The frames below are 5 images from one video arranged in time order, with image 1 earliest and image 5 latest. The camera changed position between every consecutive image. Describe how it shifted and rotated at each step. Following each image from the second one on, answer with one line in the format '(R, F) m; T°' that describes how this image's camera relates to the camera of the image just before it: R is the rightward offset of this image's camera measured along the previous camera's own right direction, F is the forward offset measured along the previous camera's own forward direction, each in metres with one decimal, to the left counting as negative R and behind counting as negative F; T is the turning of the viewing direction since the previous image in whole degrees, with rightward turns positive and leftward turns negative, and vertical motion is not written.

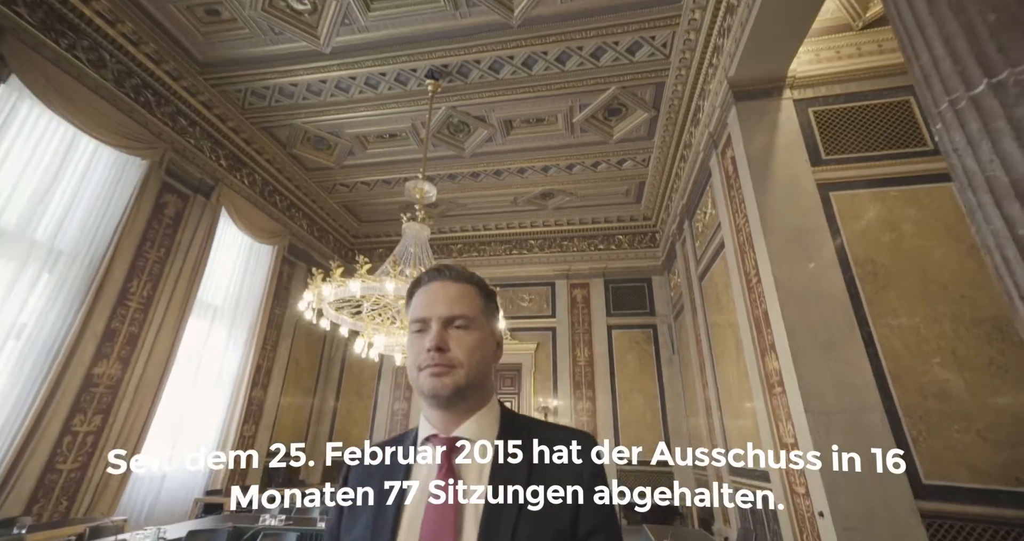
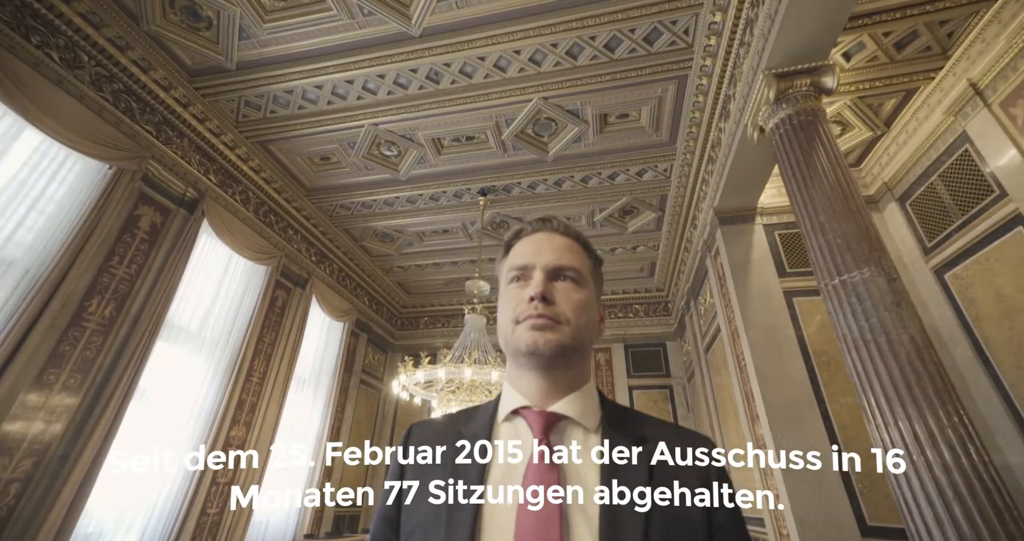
(-0.2, -1.1) m; -2°
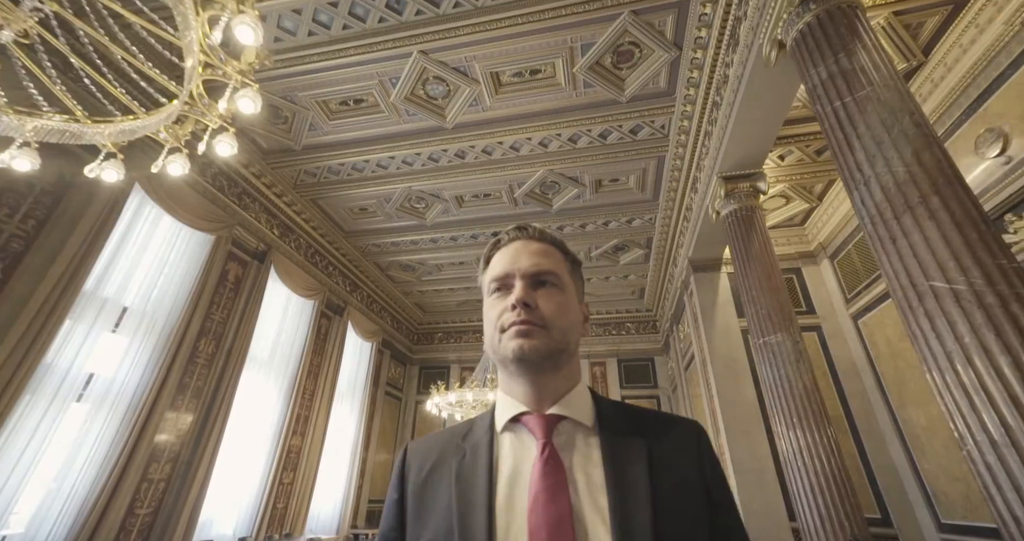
(-0.2, -1.0) m; 0°
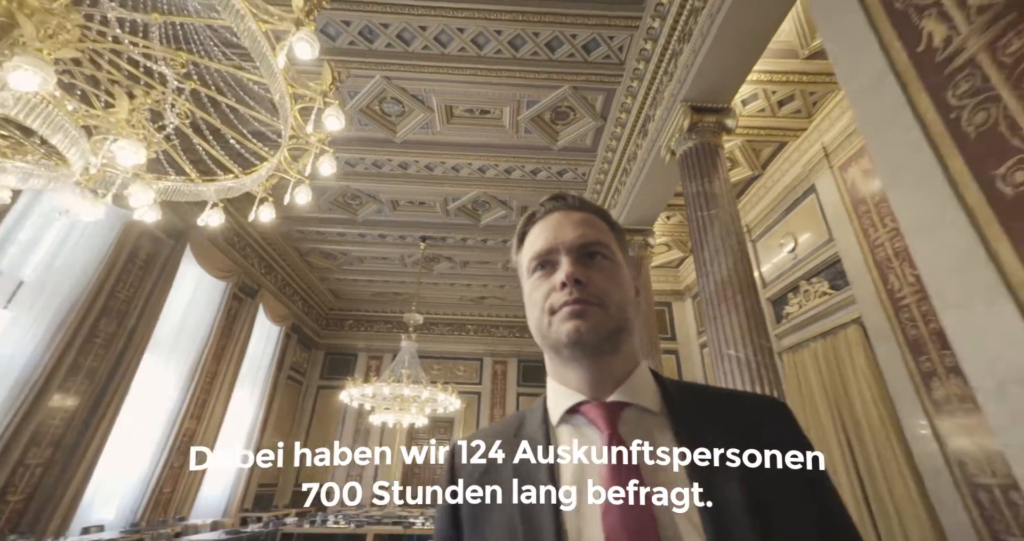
(-0.3, -0.6) m; +12°
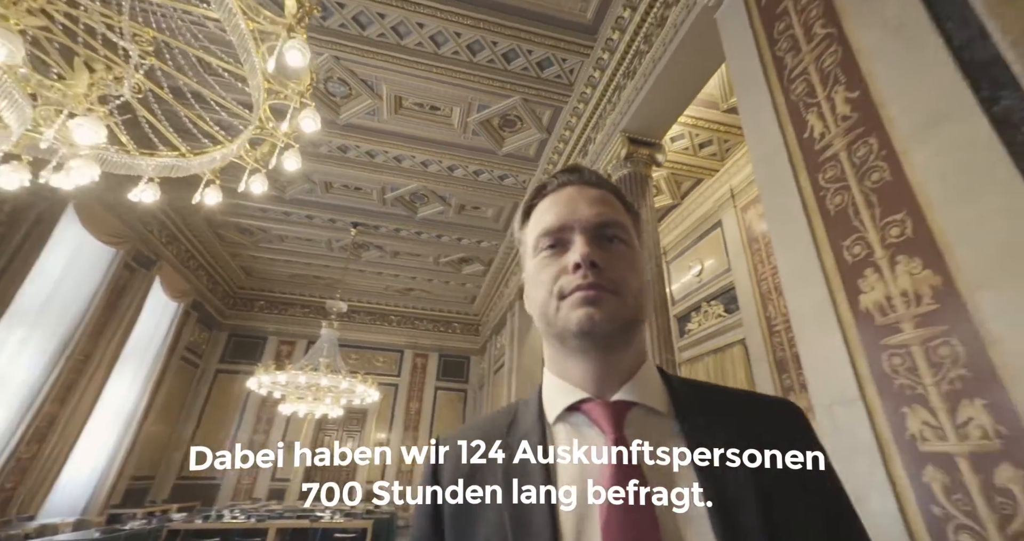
(-0.1, -0.1) m; +9°
